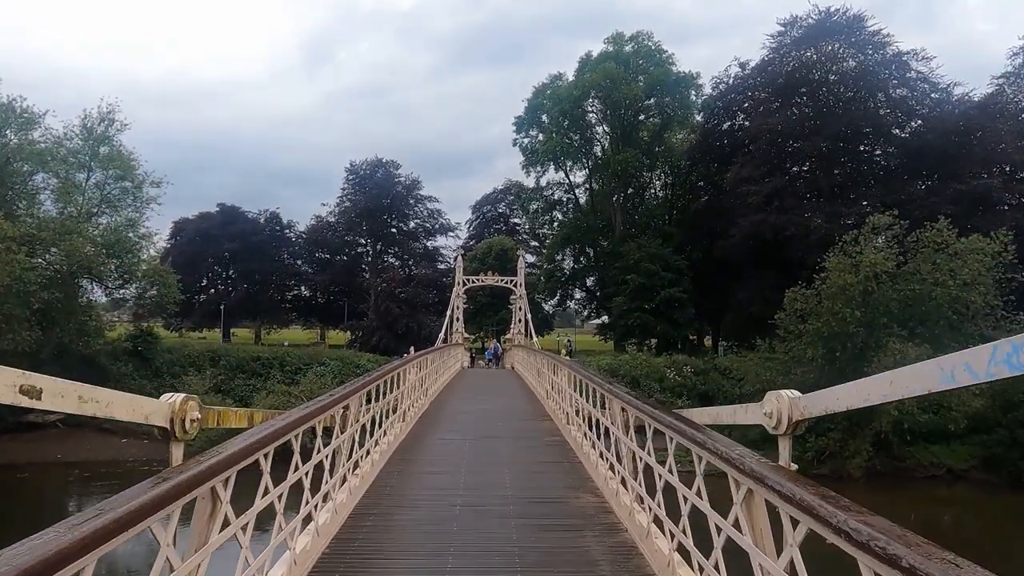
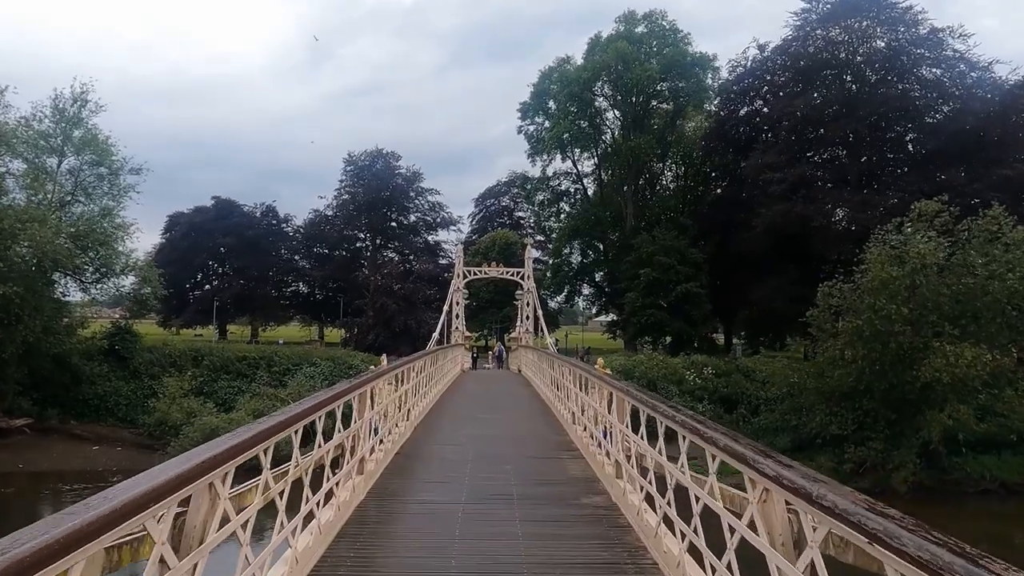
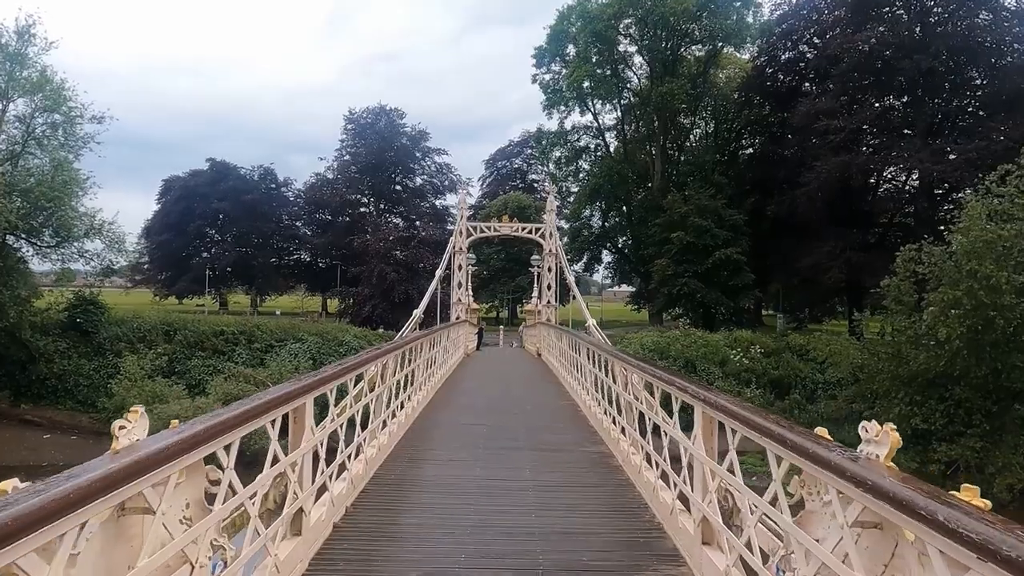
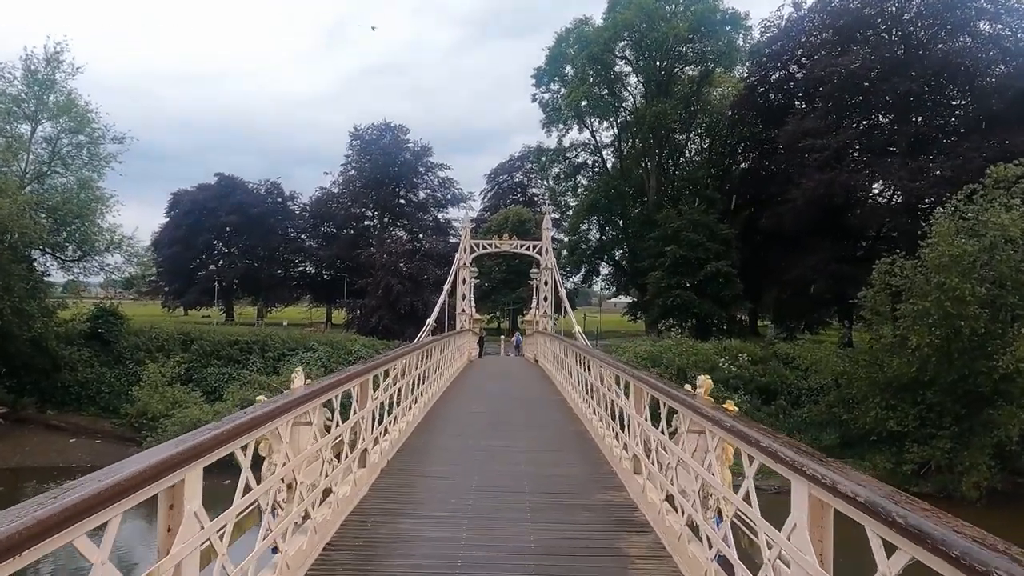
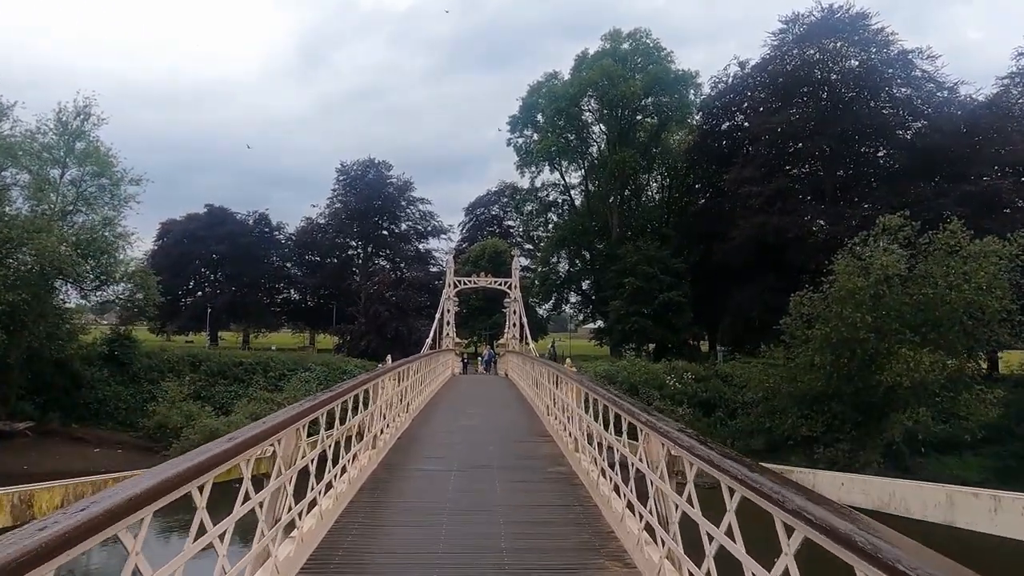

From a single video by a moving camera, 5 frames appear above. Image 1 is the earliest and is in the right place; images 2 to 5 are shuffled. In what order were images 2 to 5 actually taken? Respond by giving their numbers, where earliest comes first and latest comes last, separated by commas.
5, 2, 4, 3
